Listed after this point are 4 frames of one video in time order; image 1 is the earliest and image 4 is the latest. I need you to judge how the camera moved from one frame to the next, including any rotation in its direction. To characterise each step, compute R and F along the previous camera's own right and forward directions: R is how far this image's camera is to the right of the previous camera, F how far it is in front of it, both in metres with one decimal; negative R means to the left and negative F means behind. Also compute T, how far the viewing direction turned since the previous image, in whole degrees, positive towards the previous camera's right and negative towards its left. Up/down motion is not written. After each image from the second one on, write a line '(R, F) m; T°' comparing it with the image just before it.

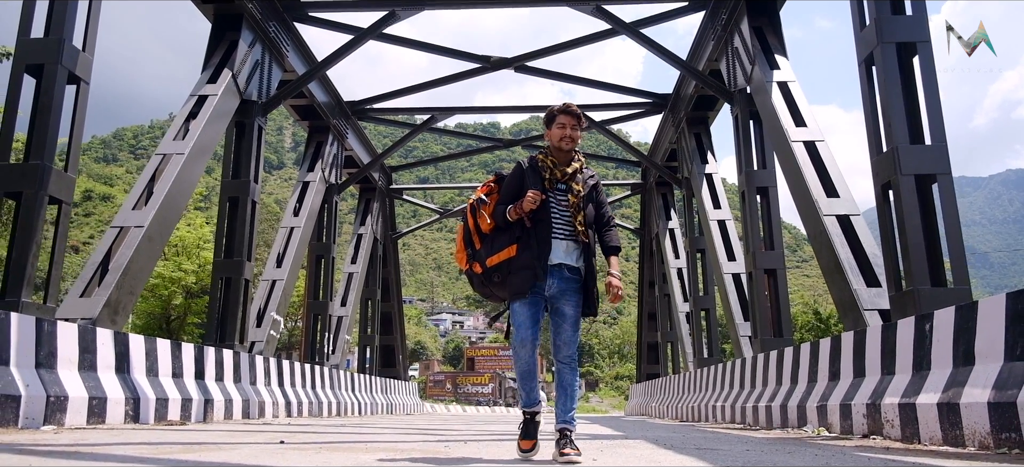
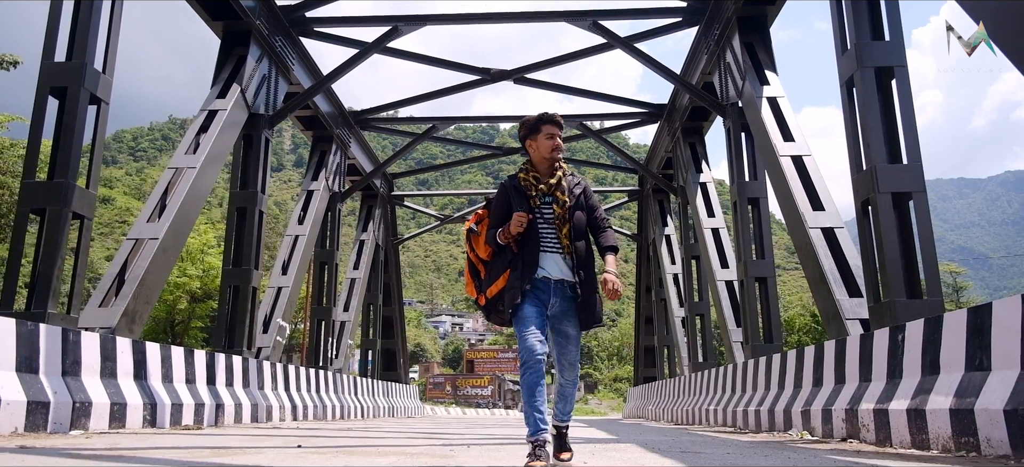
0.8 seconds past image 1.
(0.0, -0.3) m; 0°
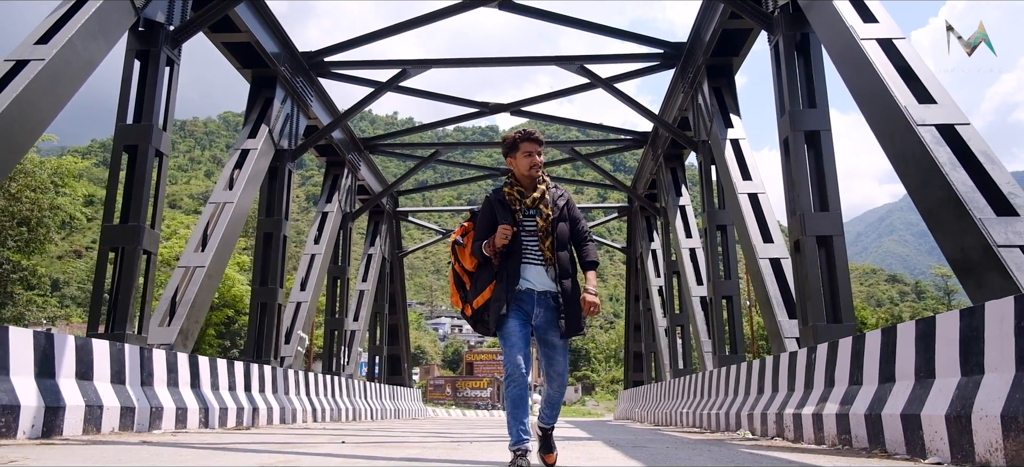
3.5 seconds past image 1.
(0.0, -1.3) m; 0°
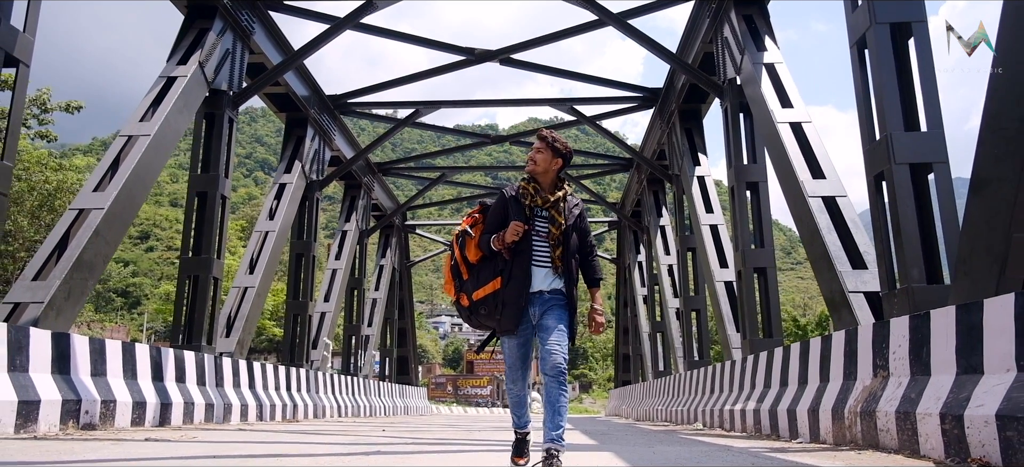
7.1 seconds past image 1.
(0.0, -1.8) m; 0°
